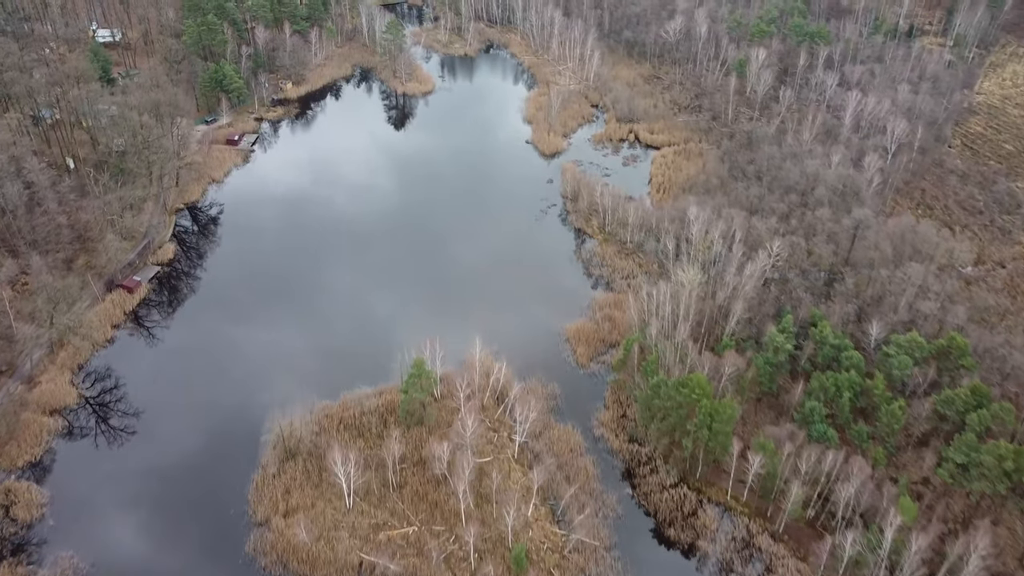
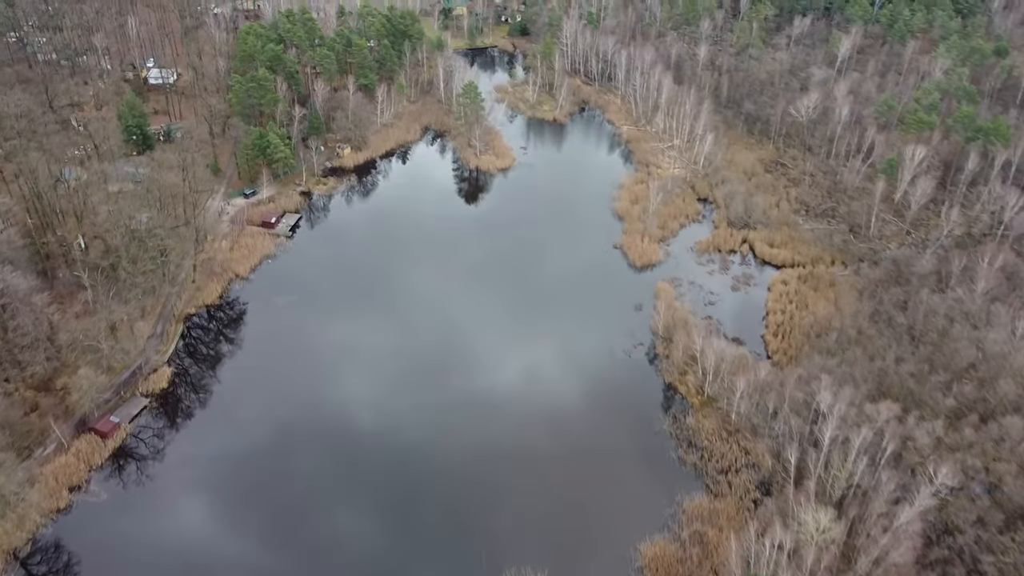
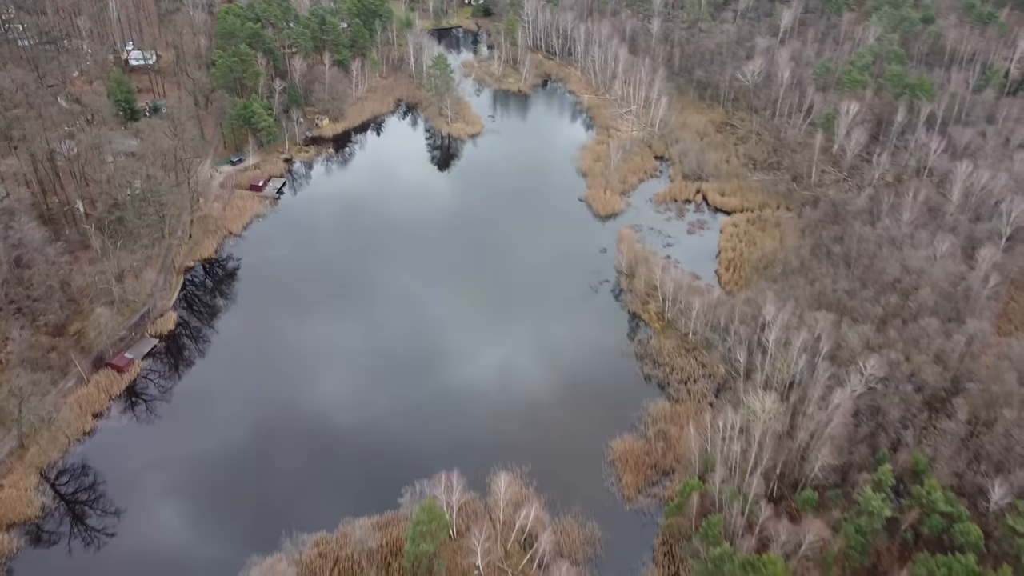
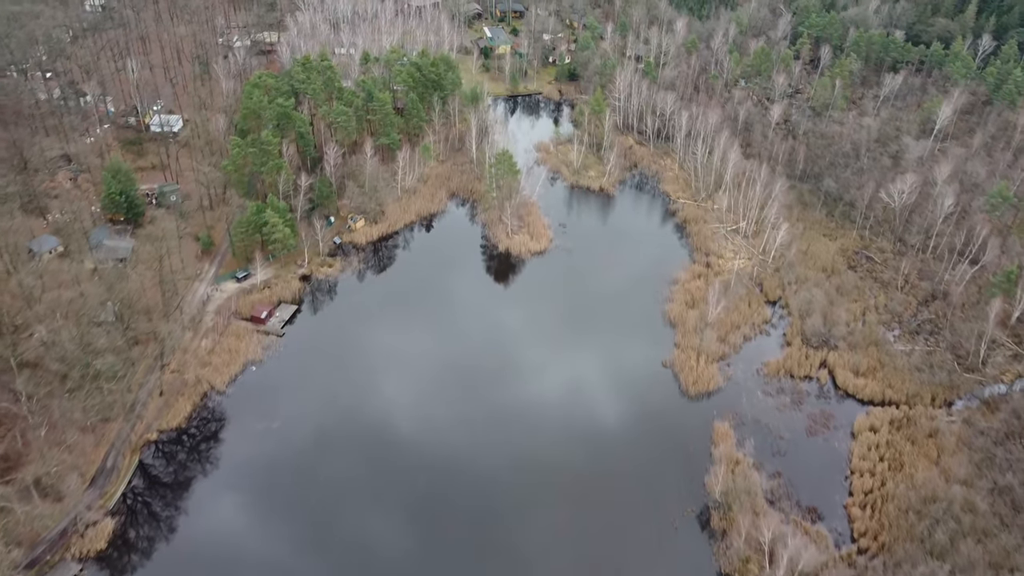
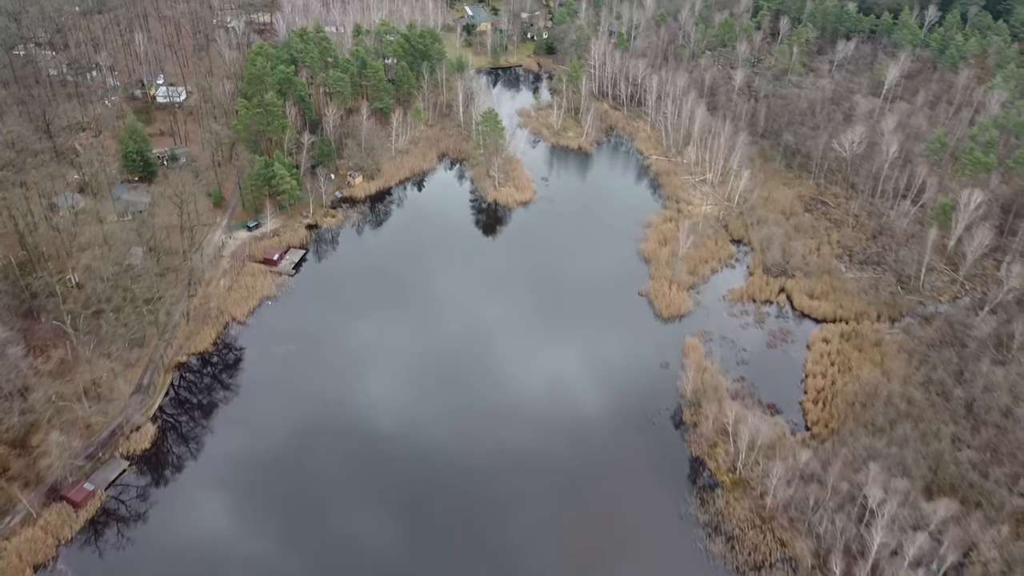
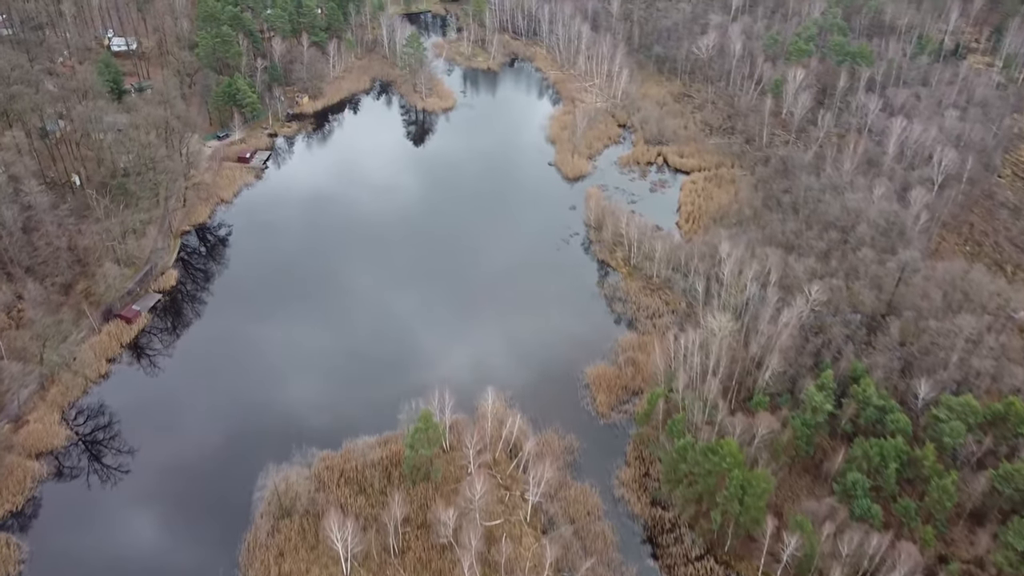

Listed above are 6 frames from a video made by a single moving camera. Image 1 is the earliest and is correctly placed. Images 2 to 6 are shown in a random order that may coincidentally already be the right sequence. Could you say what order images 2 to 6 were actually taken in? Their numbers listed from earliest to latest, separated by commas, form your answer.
6, 3, 2, 5, 4
